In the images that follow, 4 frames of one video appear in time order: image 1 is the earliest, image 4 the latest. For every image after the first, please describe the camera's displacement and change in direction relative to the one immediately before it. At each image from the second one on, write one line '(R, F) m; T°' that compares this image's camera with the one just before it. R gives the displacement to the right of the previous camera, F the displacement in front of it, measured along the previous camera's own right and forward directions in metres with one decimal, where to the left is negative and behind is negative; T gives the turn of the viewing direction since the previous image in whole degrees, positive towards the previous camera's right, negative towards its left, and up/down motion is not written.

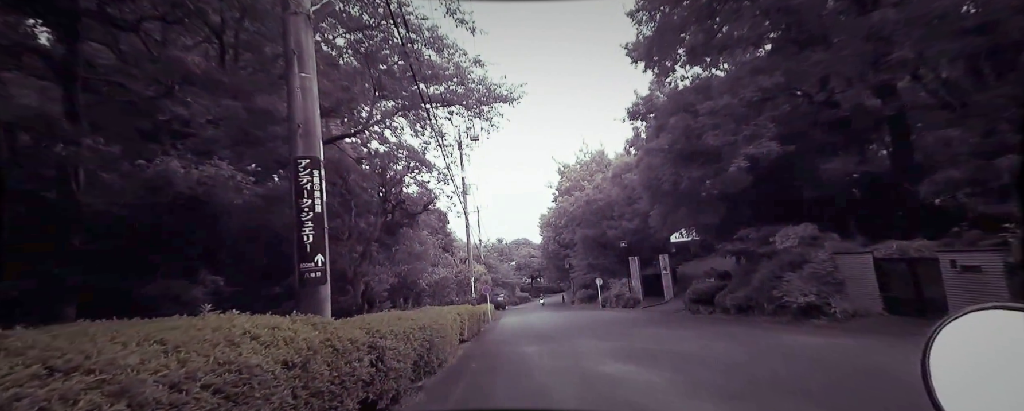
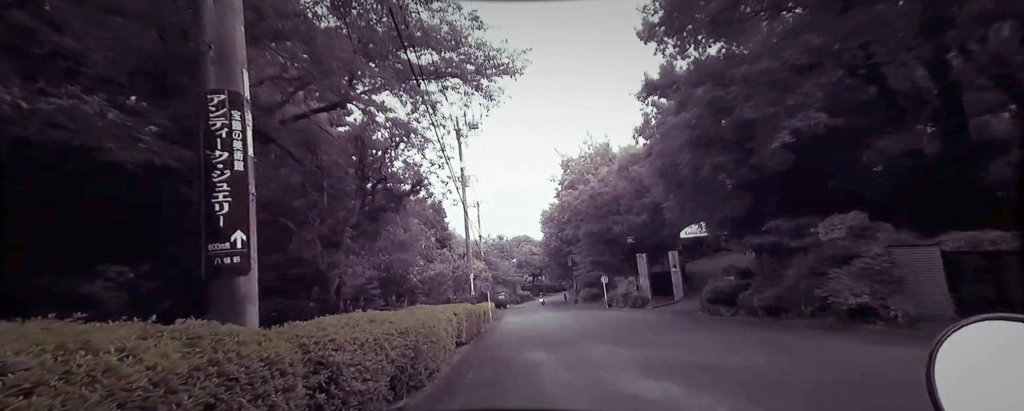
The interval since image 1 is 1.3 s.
(0.0, +1.0) m; 0°
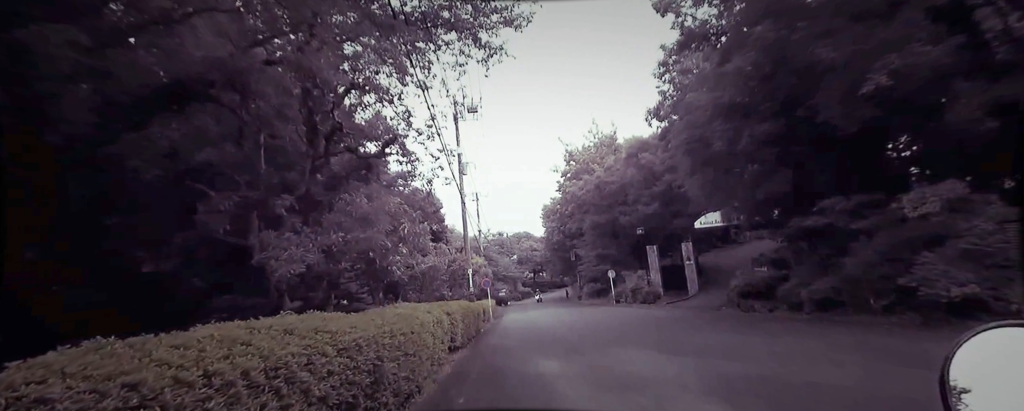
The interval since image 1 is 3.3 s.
(-0.1, +1.4) m; 0°
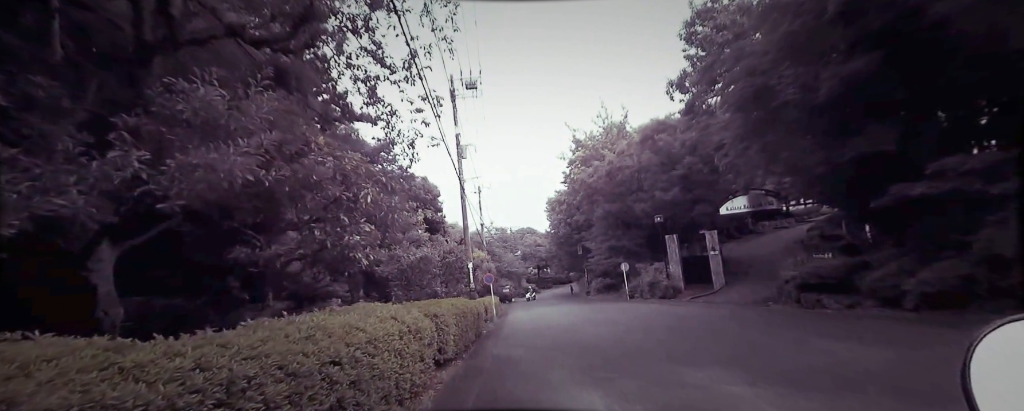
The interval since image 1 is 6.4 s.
(-0.1, +1.8) m; 0°
